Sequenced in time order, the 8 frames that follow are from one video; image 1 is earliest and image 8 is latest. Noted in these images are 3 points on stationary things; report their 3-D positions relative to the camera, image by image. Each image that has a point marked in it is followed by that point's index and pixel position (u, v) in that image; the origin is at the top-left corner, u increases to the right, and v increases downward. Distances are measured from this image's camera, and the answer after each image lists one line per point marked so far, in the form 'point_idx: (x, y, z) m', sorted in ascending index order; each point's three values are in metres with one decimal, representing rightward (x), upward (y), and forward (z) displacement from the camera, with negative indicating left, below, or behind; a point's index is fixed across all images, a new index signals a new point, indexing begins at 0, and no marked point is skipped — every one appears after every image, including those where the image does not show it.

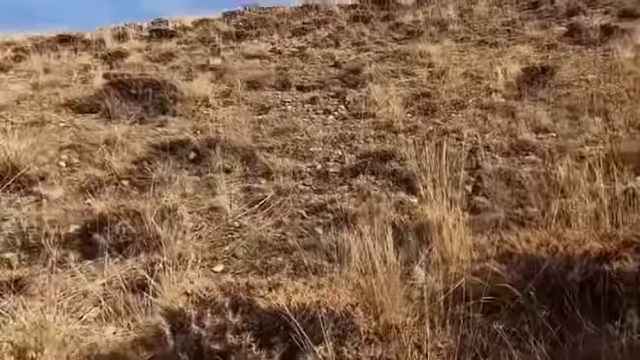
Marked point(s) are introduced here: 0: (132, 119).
0: (-4.1, +1.3, +11.0) m
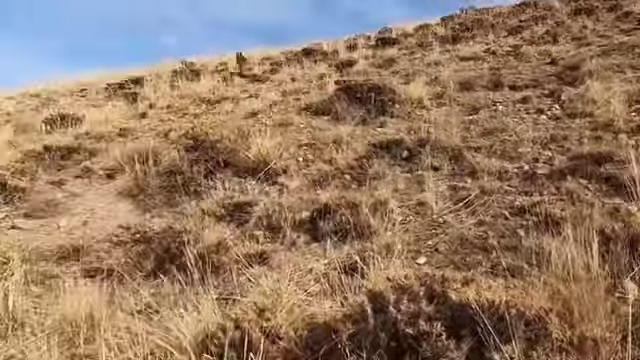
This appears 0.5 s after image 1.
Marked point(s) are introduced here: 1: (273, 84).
0: (+0.9, +1.4, +12.3) m
1: (-1.4, +2.9, +15.4) m
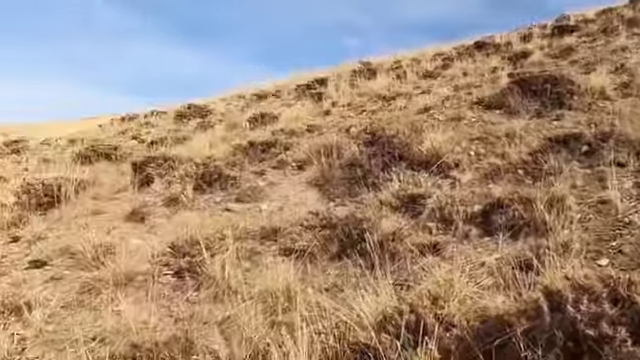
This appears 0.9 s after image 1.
0: (+5.0, +1.6, +11.9) m
1: (+3.8, +3.1, +15.6) m
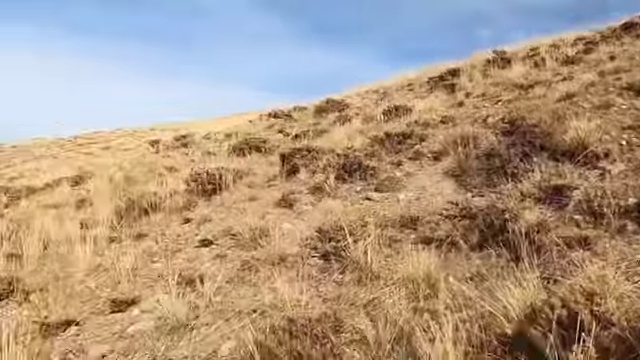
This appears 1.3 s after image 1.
0: (+8.0, +1.8, +10.7) m
1: (+7.7, +3.3, +14.5) m
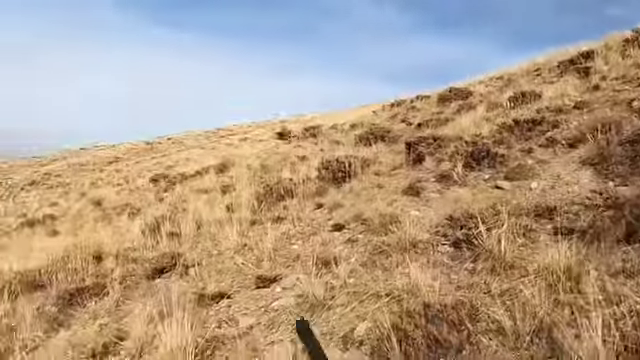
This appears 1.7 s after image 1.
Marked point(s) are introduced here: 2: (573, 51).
0: (+10.4, +2.0, +8.9) m
1: (+10.8, +3.6, +12.7) m
2: (+8.0, +4.1, +16.4) m
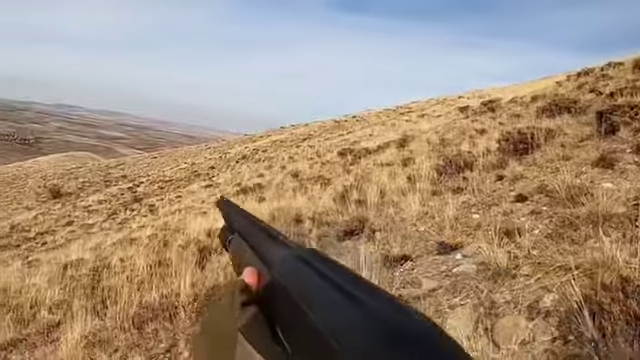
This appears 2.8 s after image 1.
0: (+13.0, +2.5, +5.5) m
1: (+14.6, +4.1, +8.9) m
2: (+13.1, +4.8, +13.3) m
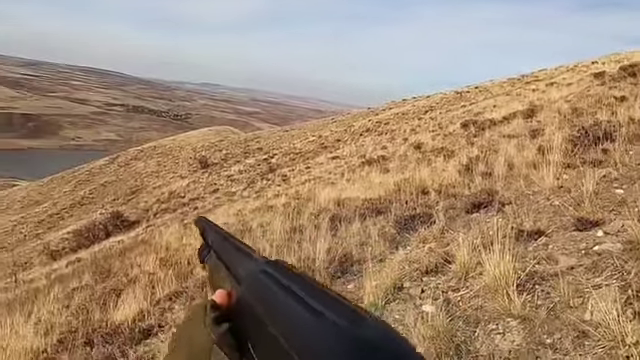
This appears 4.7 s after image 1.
0: (+14.1, +2.6, +2.8) m
1: (+16.4, +4.4, +5.7) m
2: (+15.8, +5.3, +10.2) m
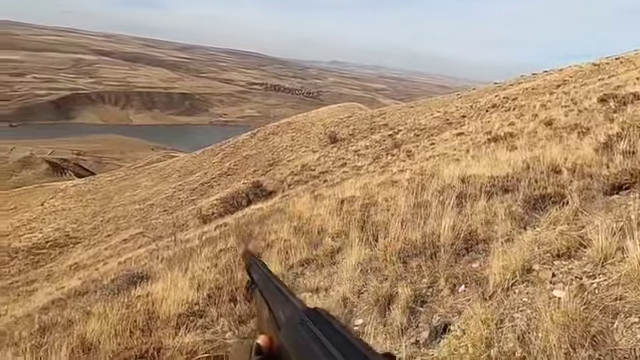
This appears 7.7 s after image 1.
0: (+14.7, +2.4, -0.2) m
1: (+17.6, +4.3, +2.1) m
2: (+18.0, +5.4, +6.6) m
